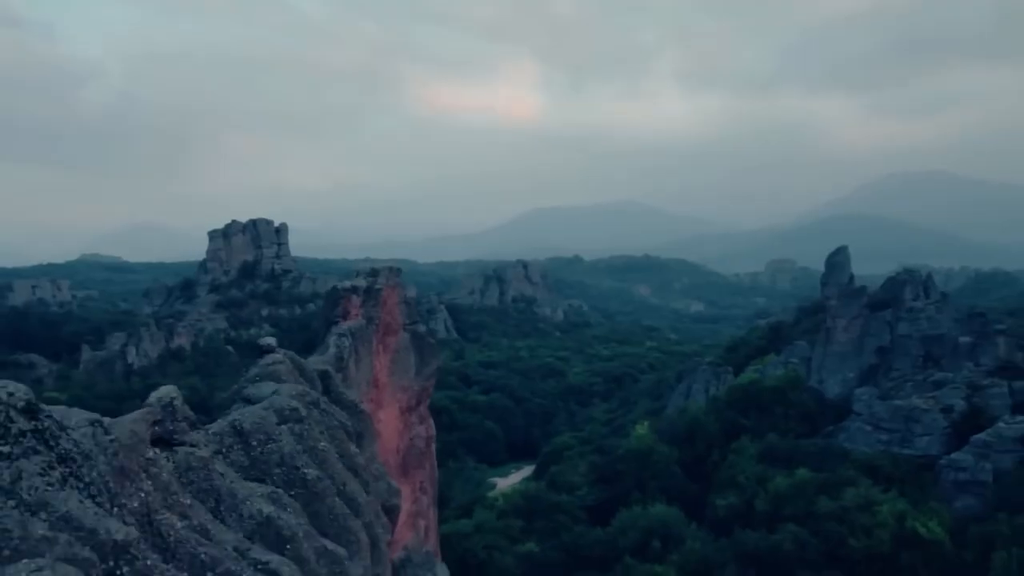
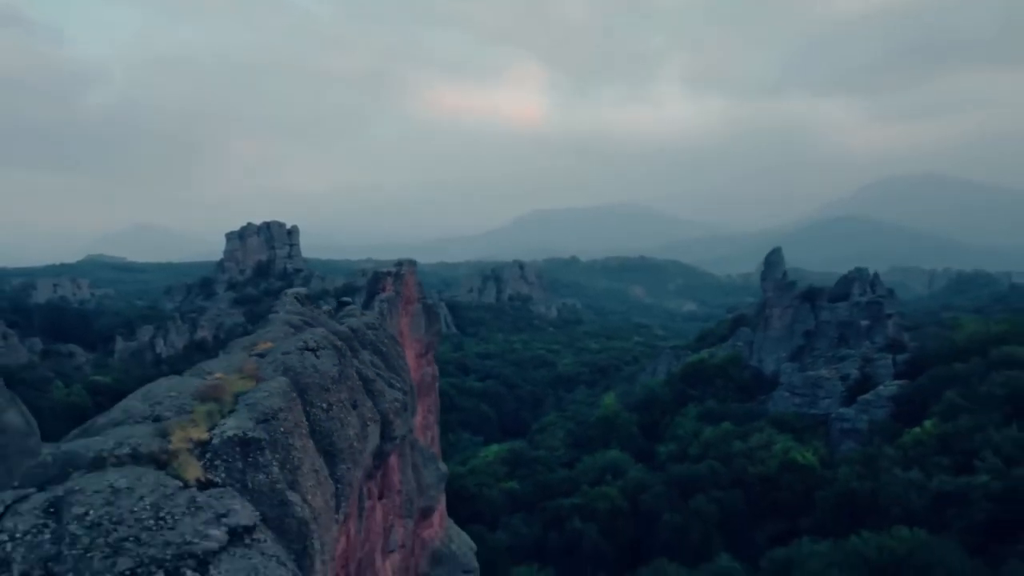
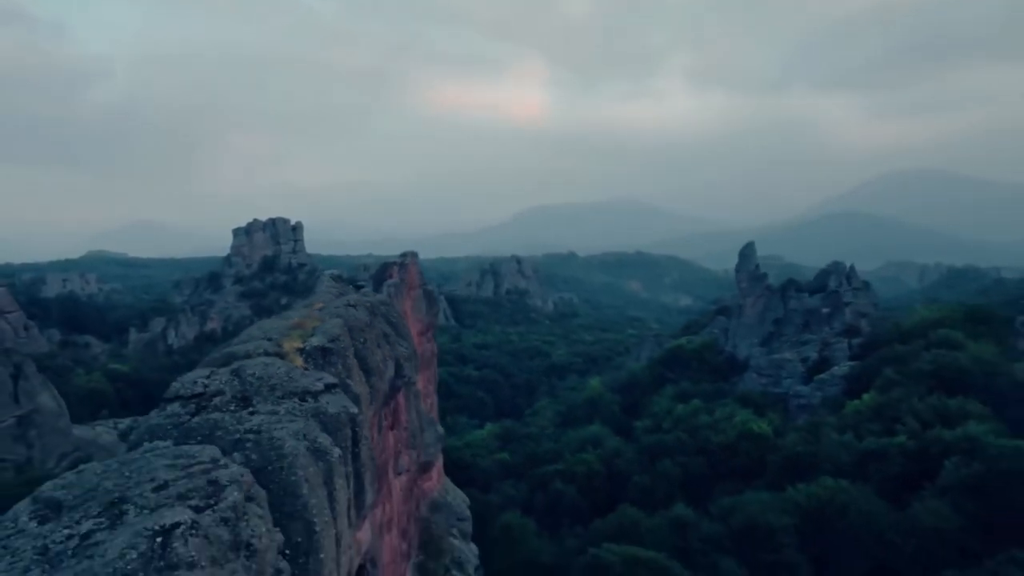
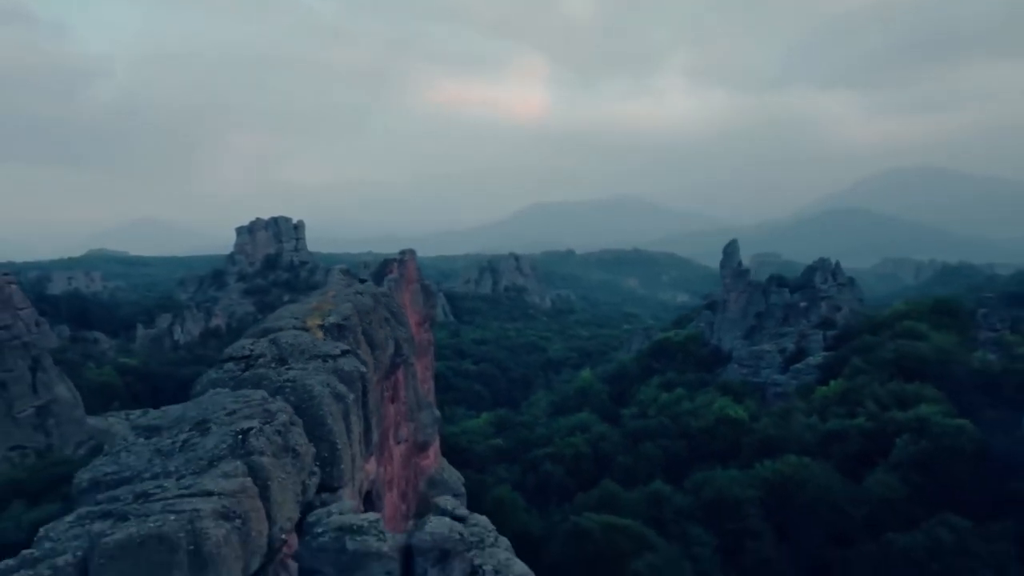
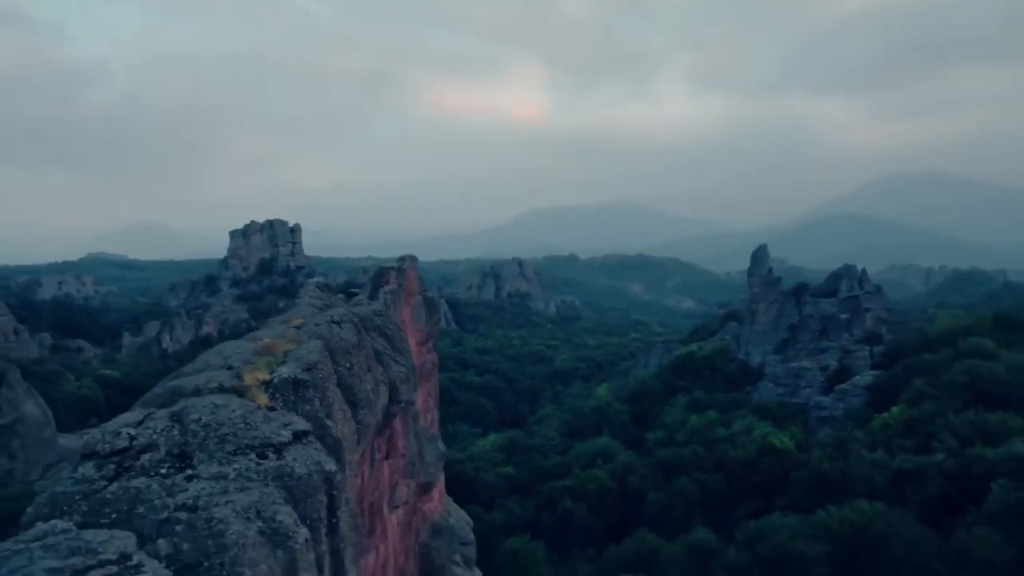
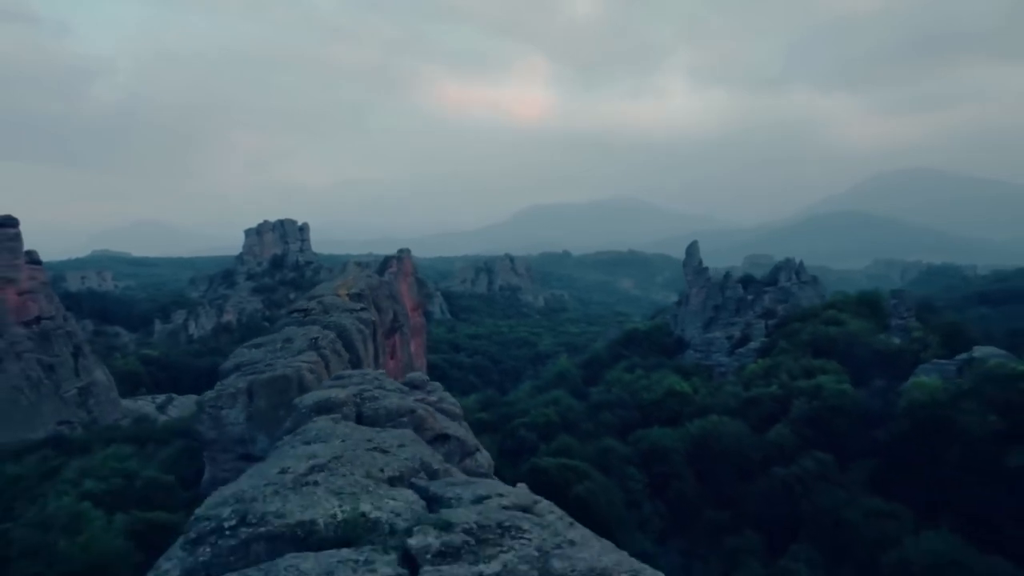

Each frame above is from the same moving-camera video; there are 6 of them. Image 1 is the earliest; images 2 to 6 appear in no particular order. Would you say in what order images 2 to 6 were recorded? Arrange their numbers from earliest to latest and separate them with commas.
2, 5, 3, 4, 6
